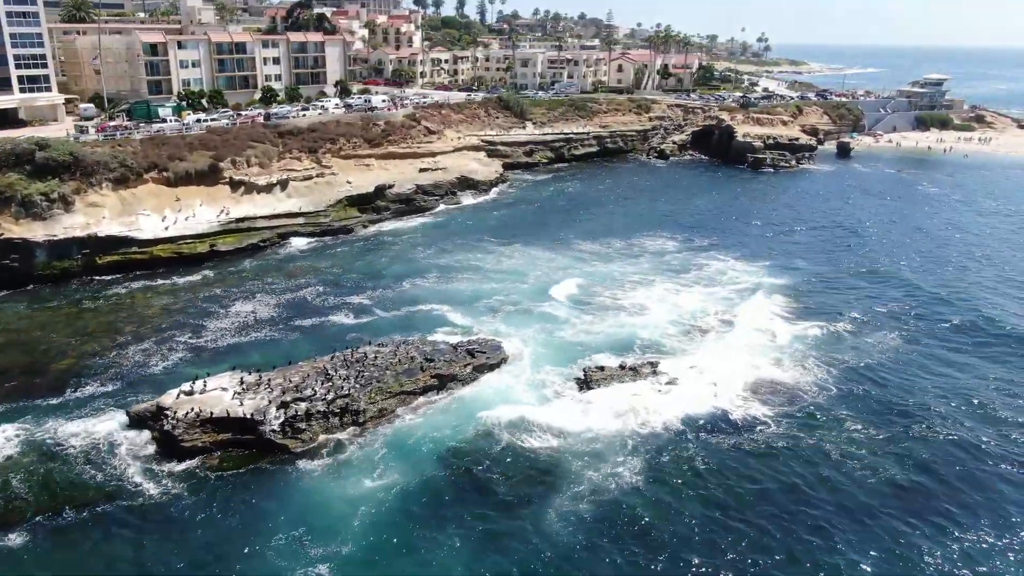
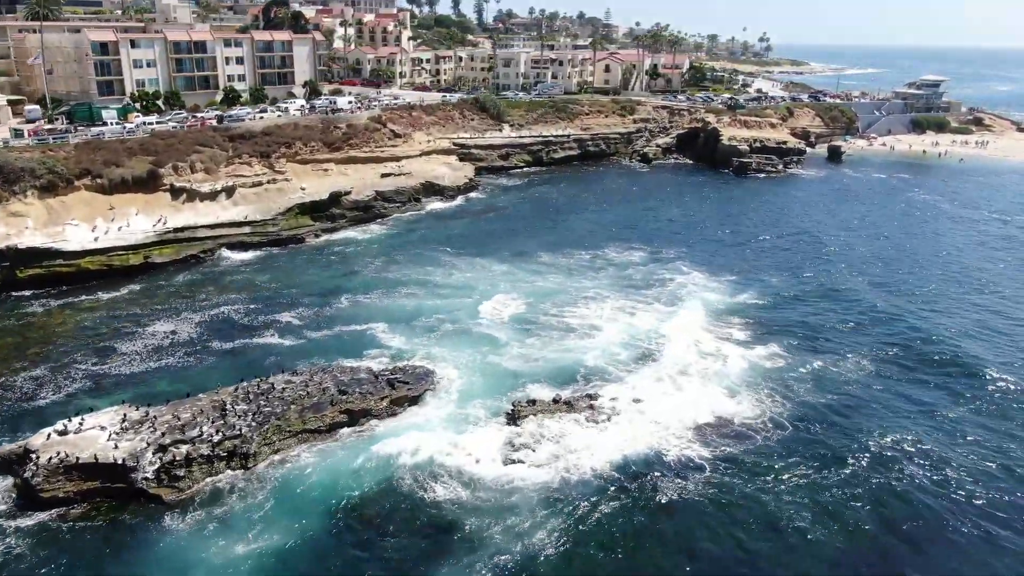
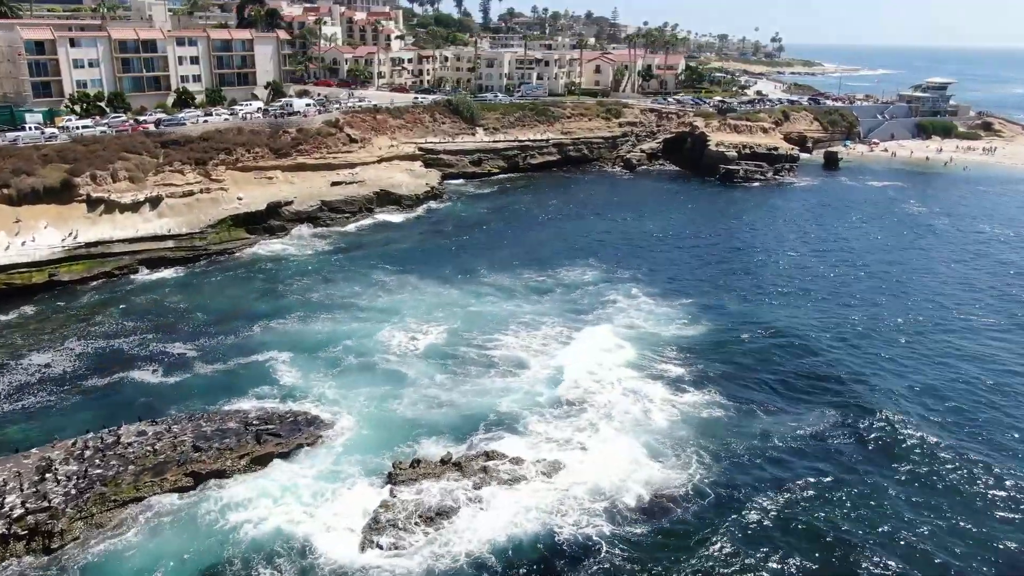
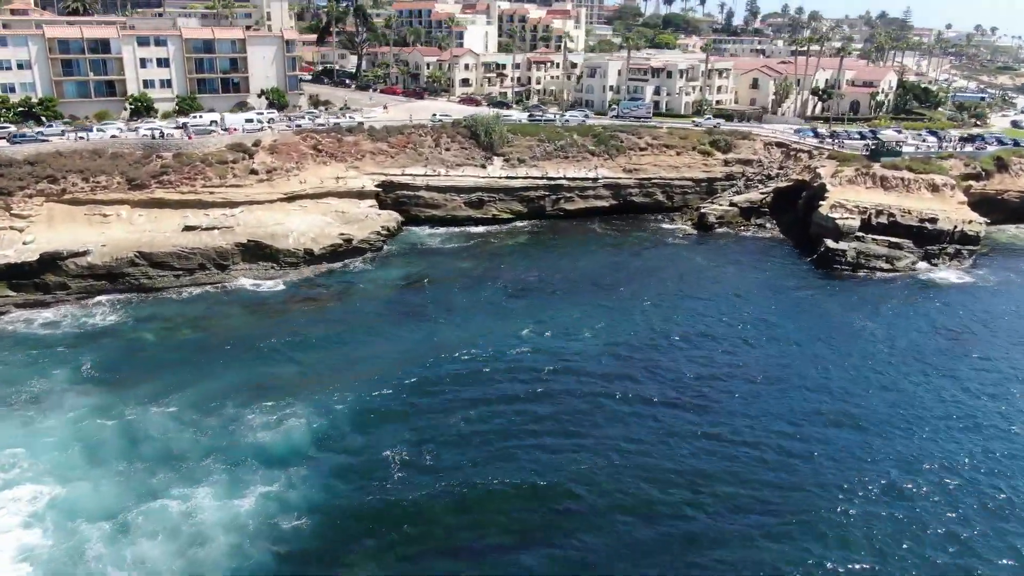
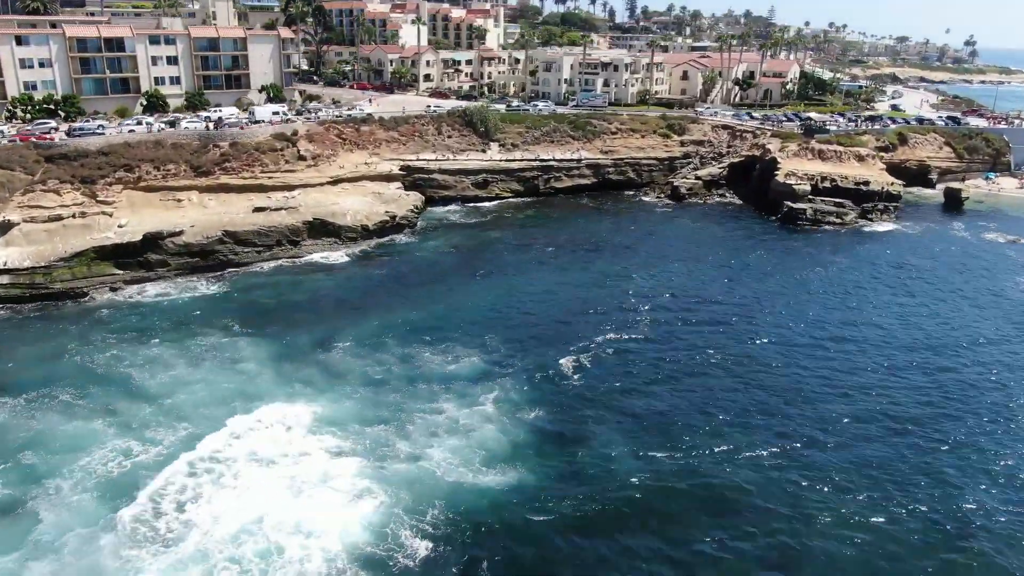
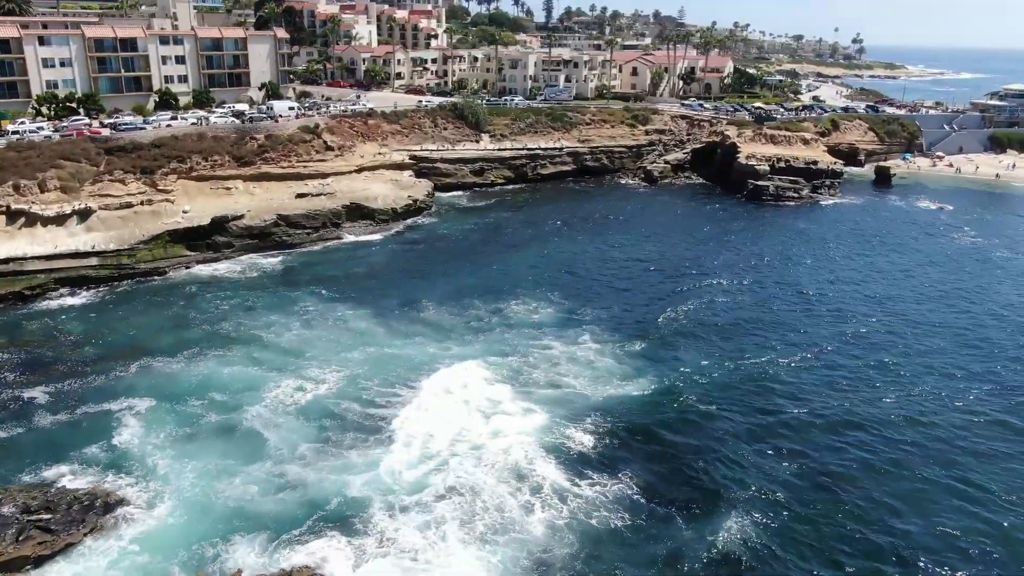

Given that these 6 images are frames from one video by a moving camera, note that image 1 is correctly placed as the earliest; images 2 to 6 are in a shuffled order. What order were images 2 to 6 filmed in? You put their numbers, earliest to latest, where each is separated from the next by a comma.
2, 3, 6, 5, 4
